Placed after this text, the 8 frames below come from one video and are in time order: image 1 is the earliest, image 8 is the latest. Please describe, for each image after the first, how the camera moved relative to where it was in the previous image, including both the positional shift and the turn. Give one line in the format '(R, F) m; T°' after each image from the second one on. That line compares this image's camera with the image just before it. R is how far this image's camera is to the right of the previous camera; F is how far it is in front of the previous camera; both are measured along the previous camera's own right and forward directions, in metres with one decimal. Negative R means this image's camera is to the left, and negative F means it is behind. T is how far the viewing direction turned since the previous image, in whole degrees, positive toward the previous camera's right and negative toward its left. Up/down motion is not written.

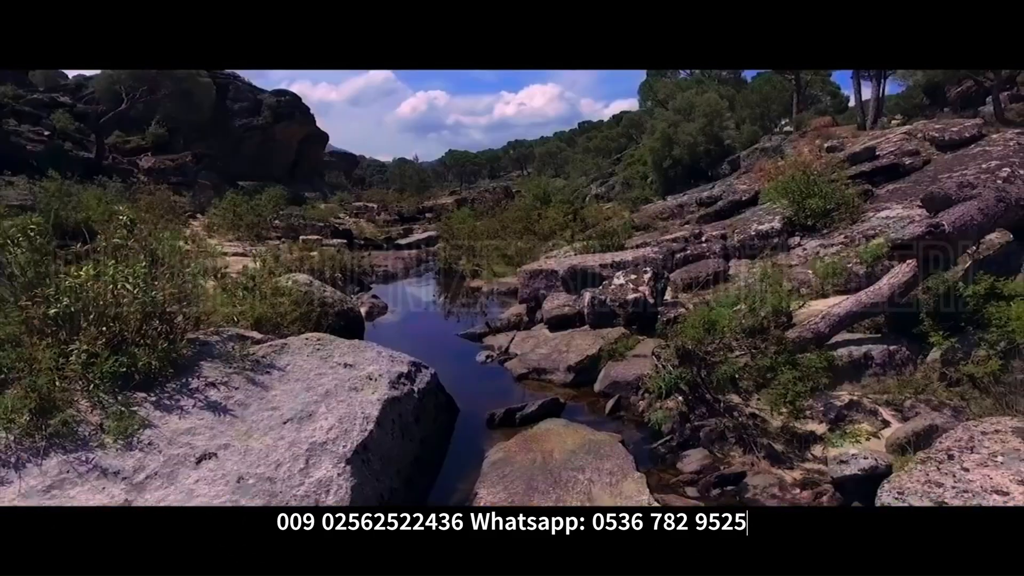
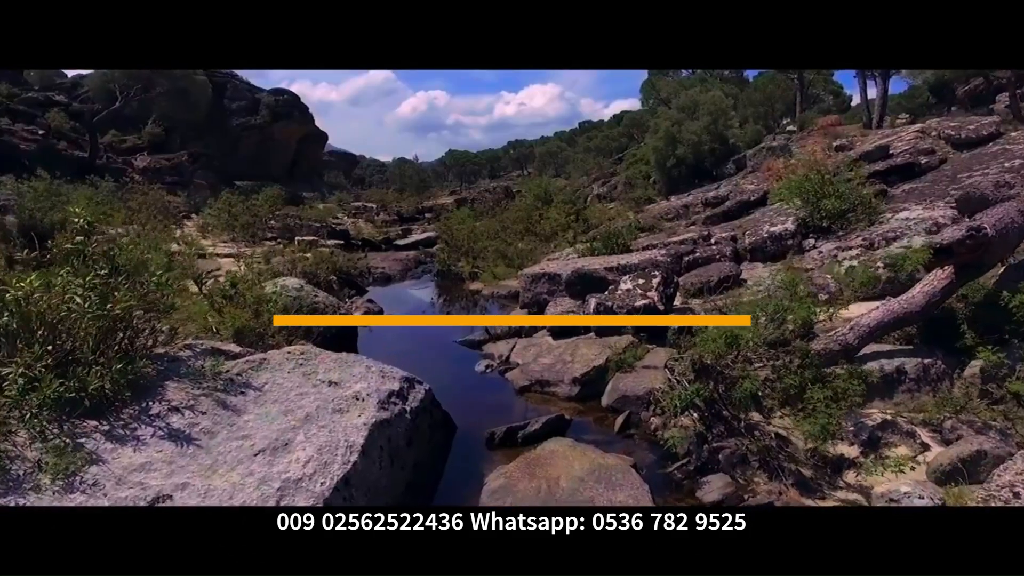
(0.0, +0.5) m; 0°
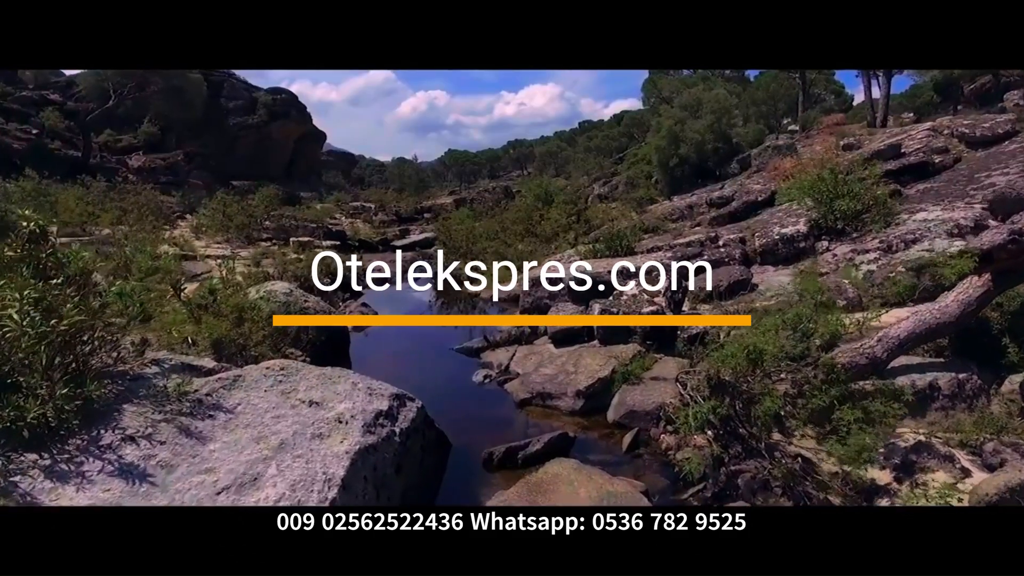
(0.0, +0.4) m; 0°
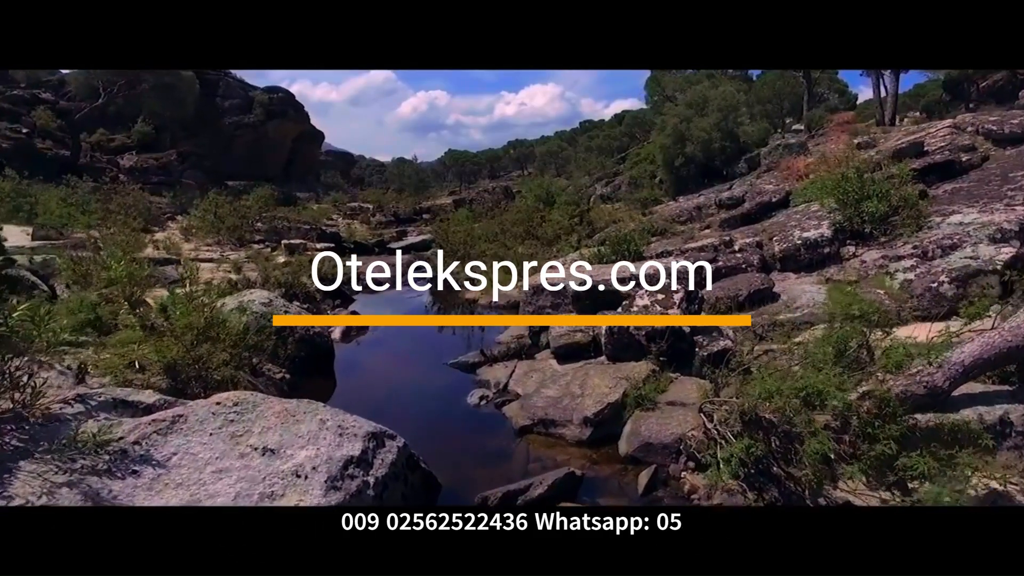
(0.0, +0.7) m; 0°
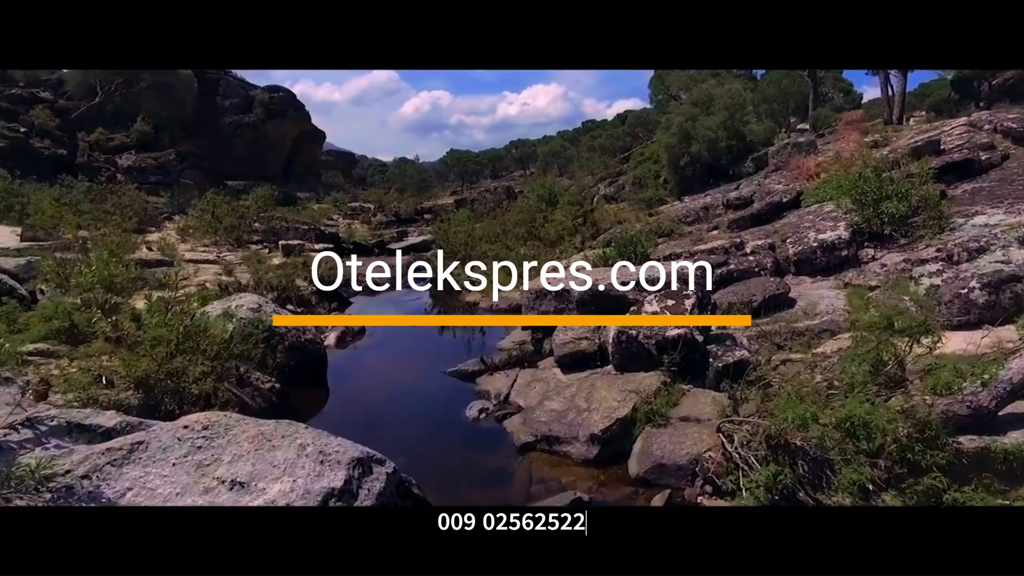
(0.0, +0.4) m; 0°
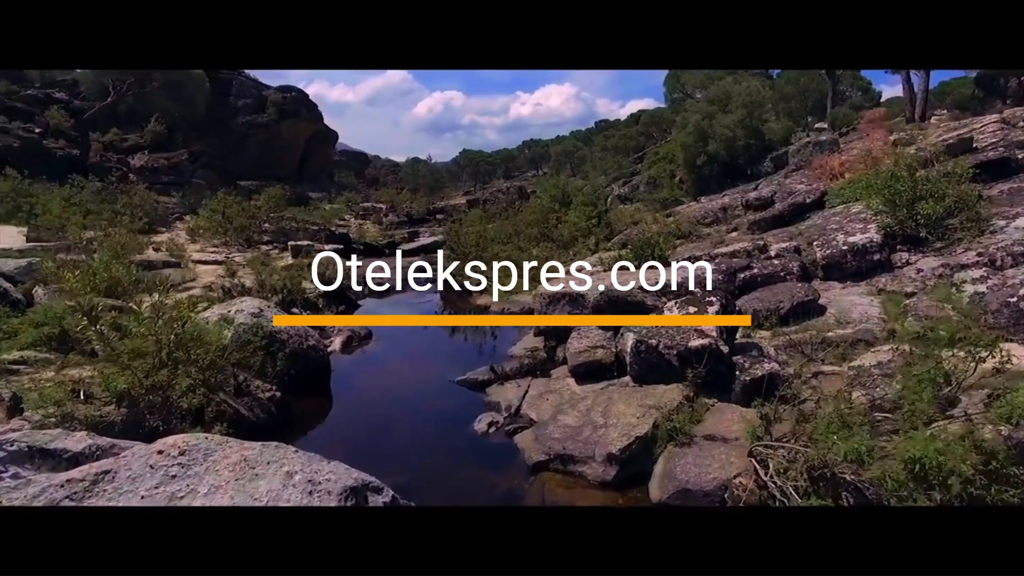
(0.0, +0.4) m; -1°
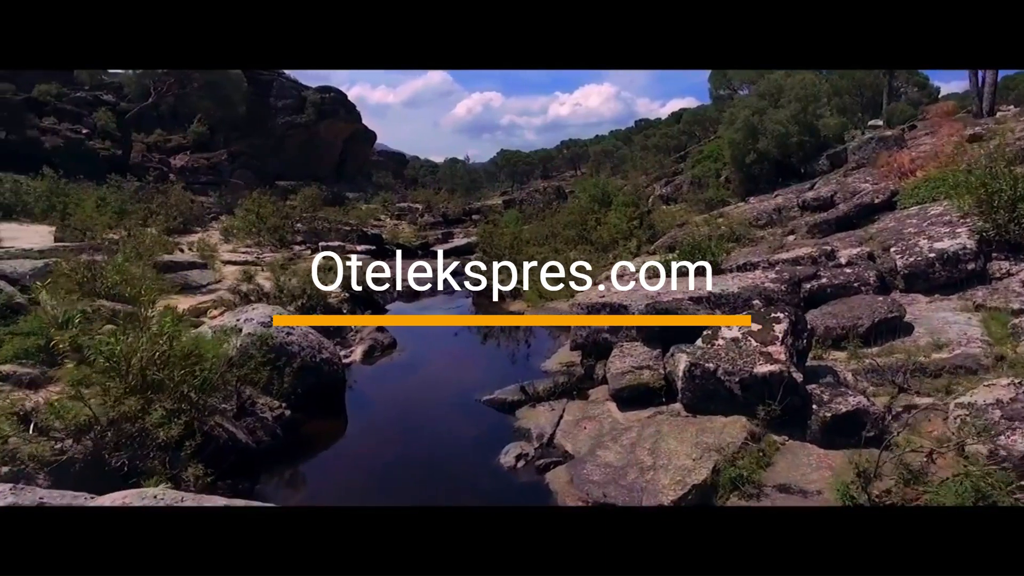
(0.0, +0.8) m; -3°
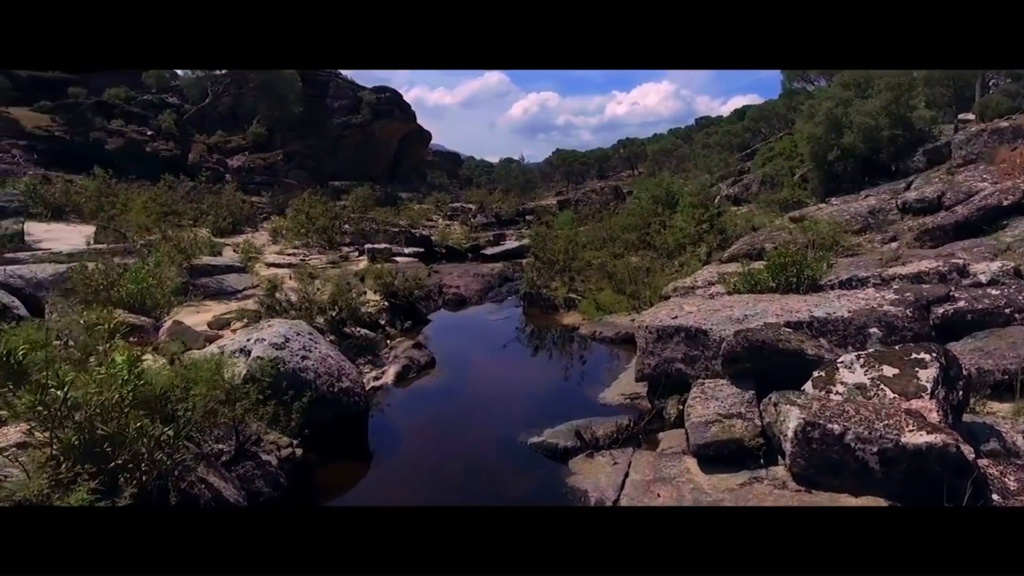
(0.0, +1.1) m; -5°
